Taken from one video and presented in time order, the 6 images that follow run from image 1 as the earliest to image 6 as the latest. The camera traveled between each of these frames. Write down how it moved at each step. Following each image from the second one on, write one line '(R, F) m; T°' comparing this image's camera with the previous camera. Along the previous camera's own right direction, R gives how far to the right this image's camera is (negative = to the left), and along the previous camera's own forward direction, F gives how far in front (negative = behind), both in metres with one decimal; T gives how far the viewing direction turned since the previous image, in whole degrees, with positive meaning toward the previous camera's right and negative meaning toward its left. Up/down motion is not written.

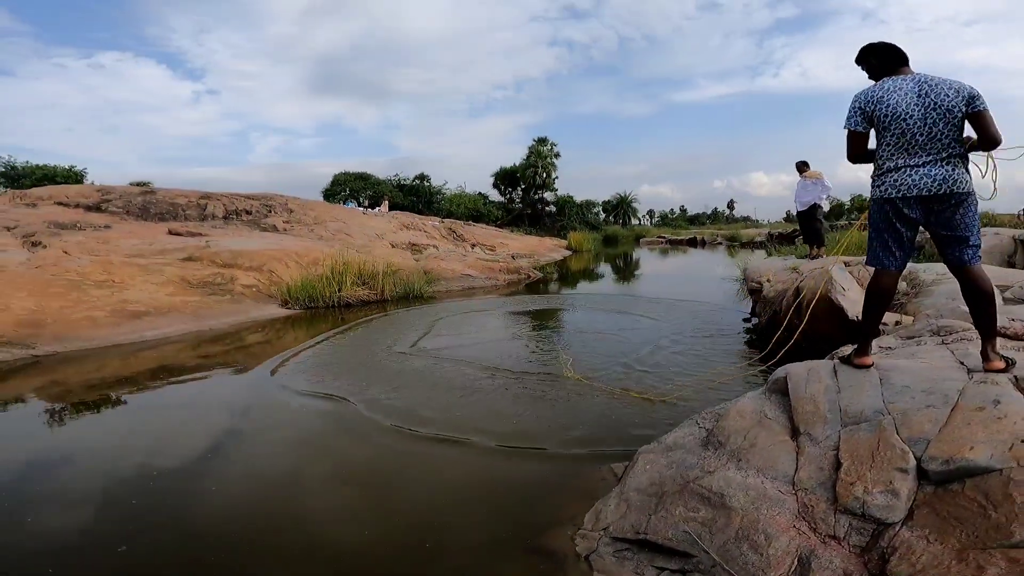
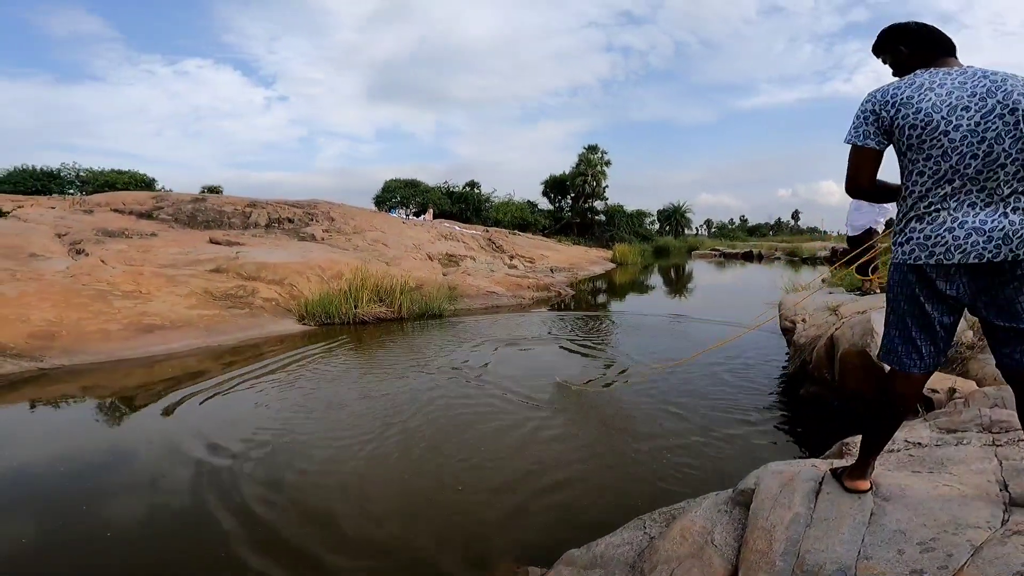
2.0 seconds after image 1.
(+0.6, +0.5) m; -6°
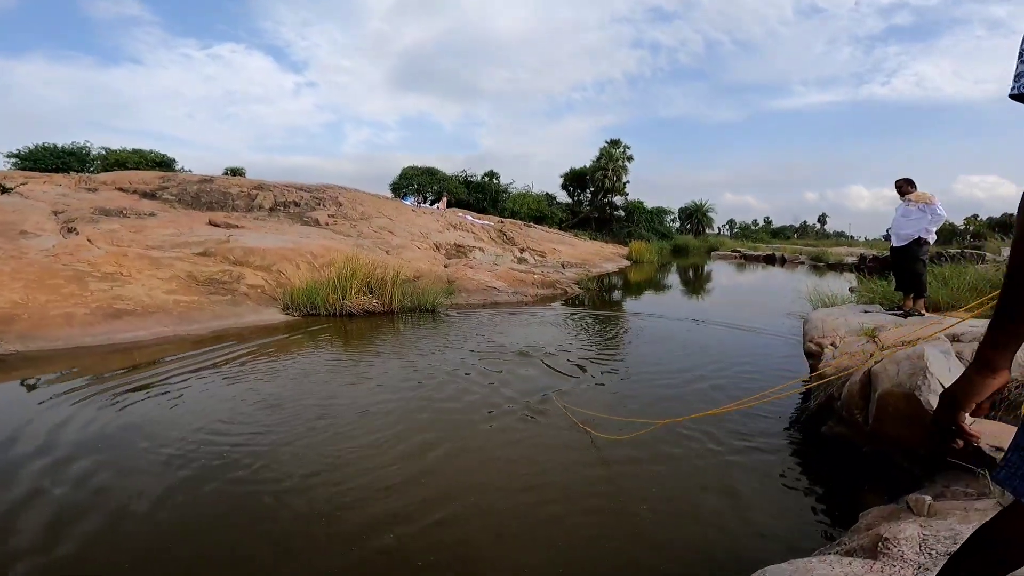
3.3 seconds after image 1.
(+0.3, +0.8) m; -2°
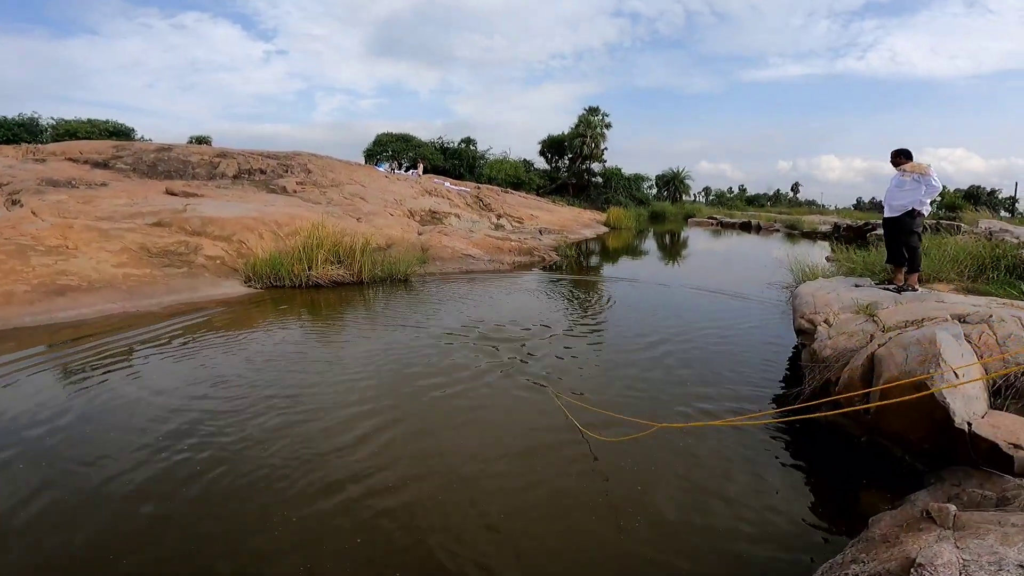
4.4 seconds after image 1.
(+0.1, +0.4) m; +2°
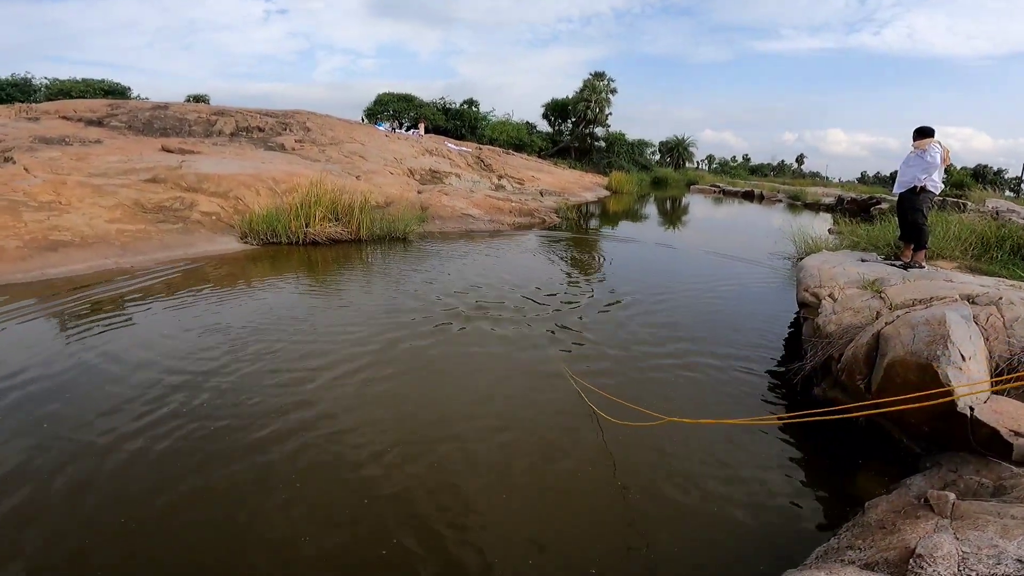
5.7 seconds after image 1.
(0.0, +0.1) m; 0°
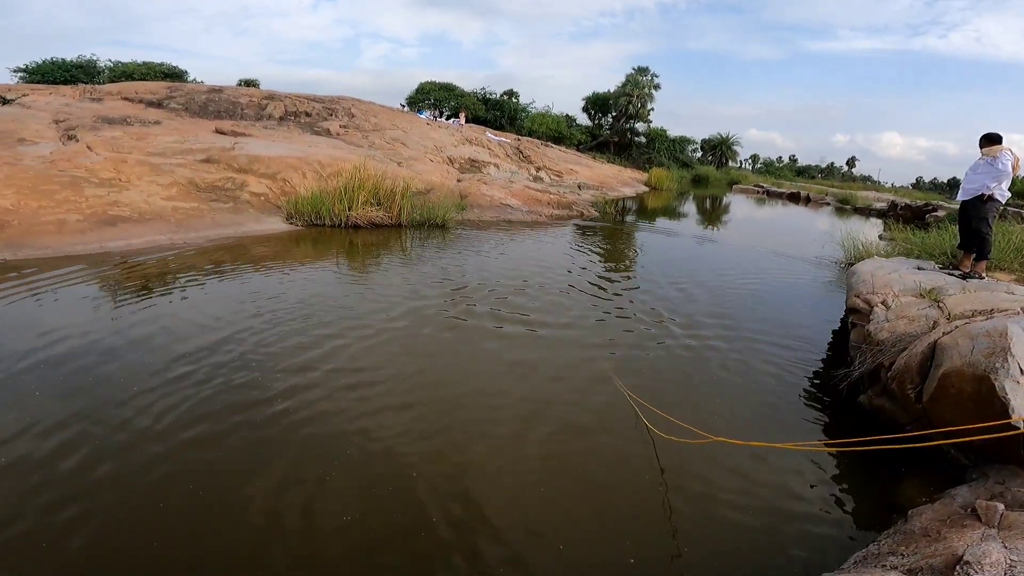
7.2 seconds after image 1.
(-0.1, 0.0) m; -3°
